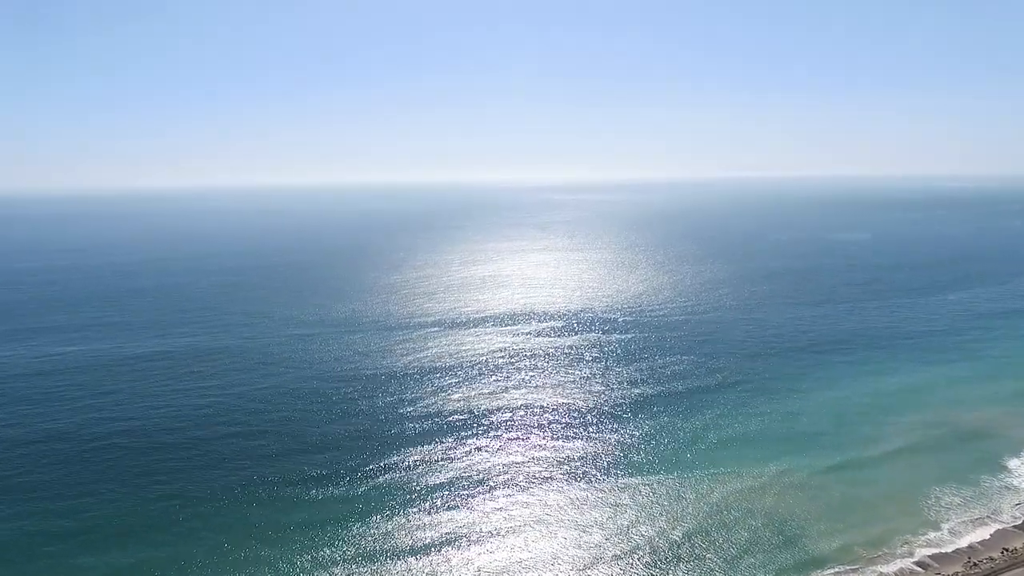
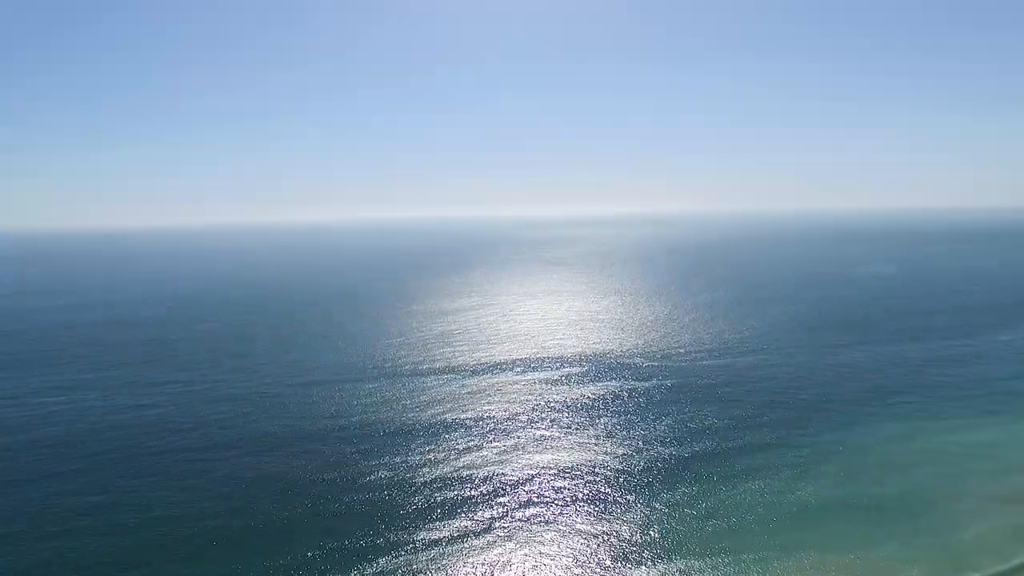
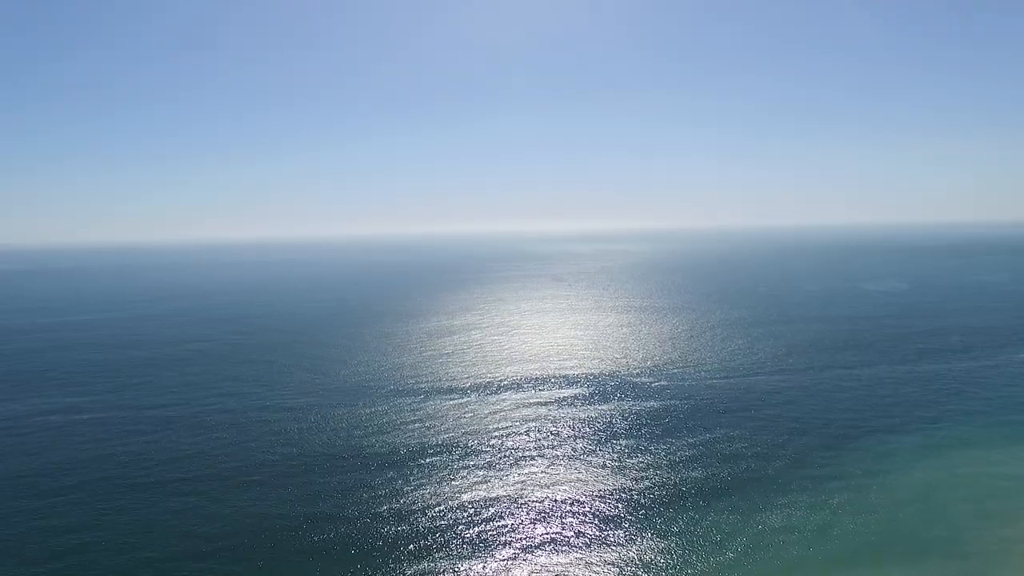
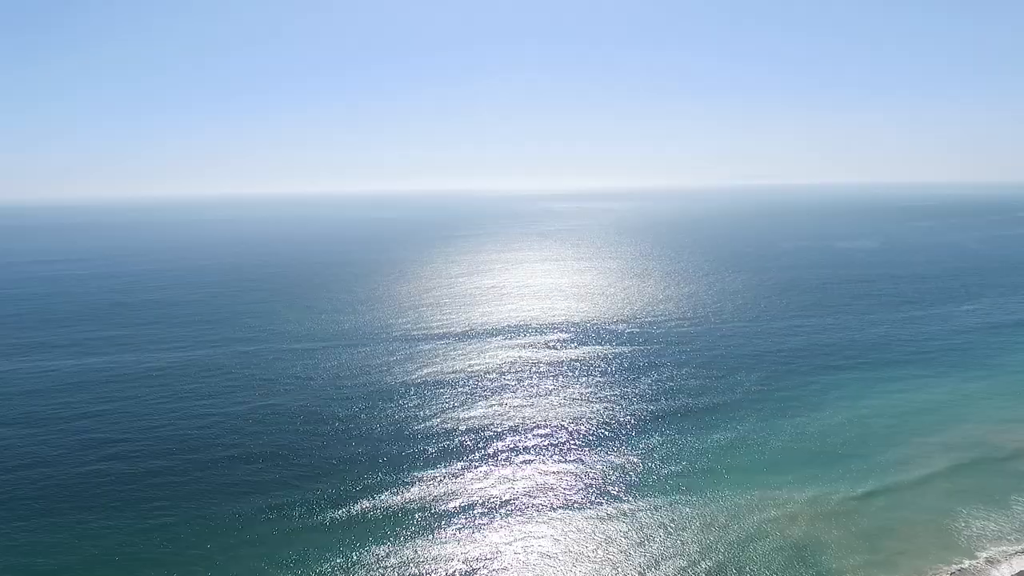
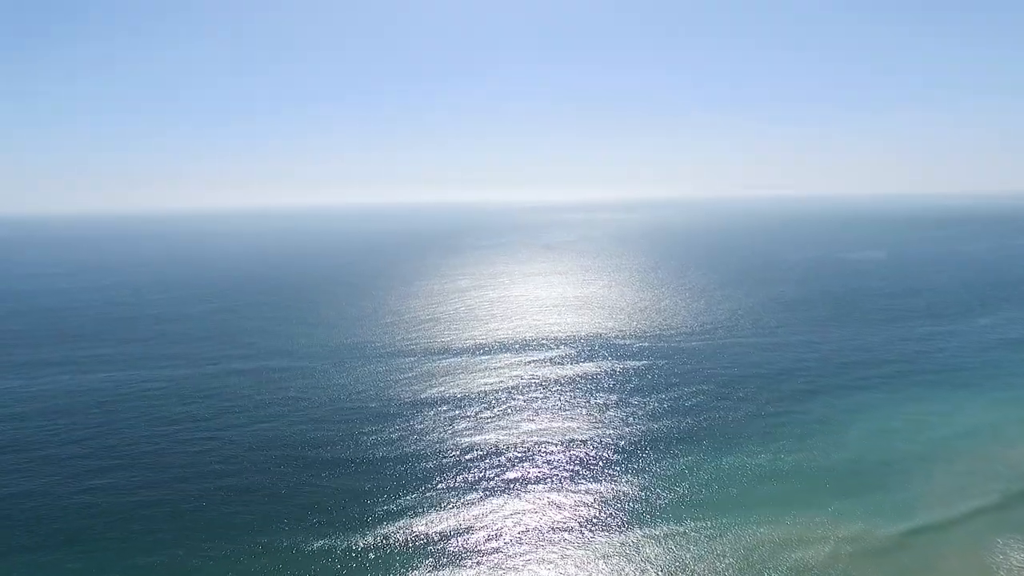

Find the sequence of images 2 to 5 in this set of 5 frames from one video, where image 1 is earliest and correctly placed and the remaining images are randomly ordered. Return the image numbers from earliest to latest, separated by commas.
4, 5, 2, 3
